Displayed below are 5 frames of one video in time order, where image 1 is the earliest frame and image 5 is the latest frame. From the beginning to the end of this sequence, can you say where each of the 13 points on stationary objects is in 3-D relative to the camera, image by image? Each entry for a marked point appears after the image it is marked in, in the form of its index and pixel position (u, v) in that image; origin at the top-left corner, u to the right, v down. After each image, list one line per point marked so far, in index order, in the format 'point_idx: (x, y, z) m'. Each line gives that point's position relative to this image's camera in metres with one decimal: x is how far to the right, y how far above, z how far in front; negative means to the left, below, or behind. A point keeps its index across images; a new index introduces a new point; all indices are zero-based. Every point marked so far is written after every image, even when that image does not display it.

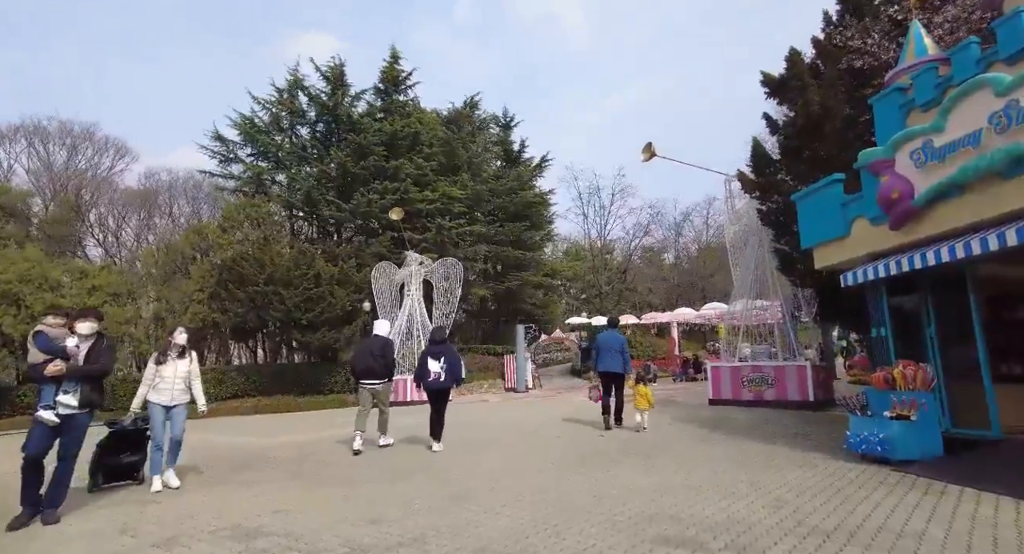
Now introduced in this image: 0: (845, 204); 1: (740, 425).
0: (+4.6, +1.0, +7.2) m
1: (+4.2, -2.7, +9.5) m
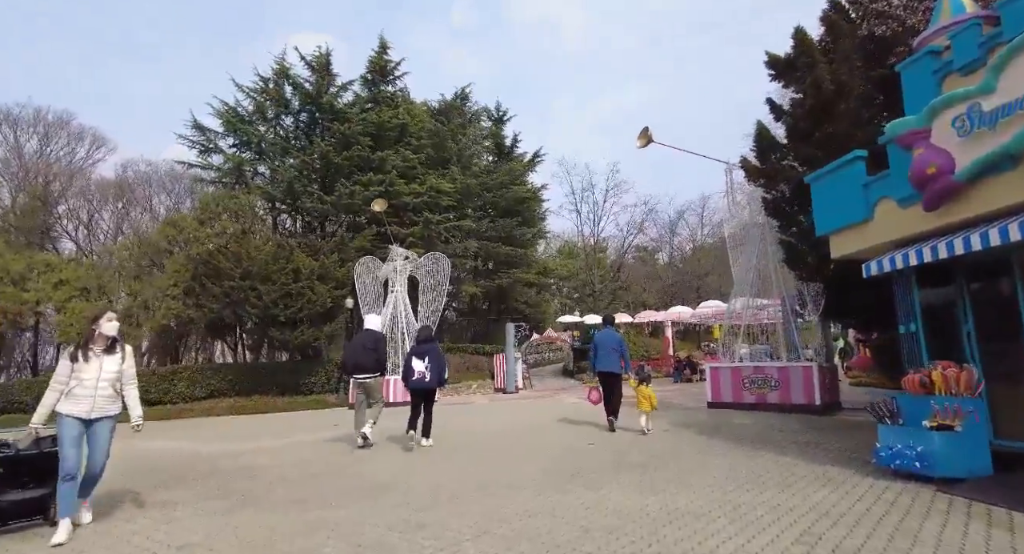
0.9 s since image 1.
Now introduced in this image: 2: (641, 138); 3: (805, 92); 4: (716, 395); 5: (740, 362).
0: (+4.4, +1.2, +6.3) m
1: (+3.9, -2.6, +8.7) m
2: (+3.2, +3.4, +12.4) m
3: (+5.1, +3.2, +8.9) m
4: (+4.9, -2.8, +12.3) m
5: (+5.4, -2.0, +11.9) m
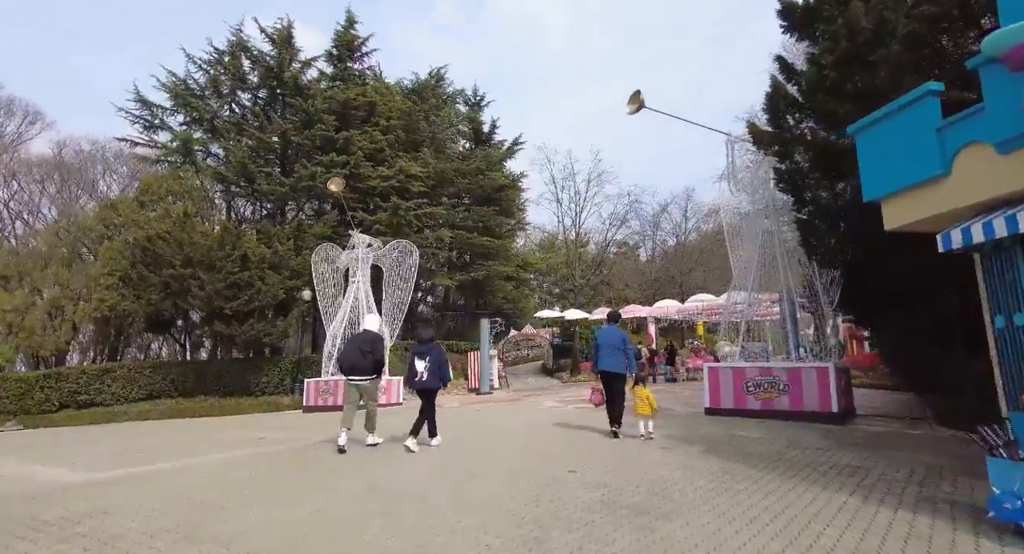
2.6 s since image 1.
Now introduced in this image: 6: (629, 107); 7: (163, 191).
0: (+4.0, +1.4, +4.8) m
1: (+3.4, -2.4, +7.1) m
2: (+2.5, +3.7, +10.7) m
3: (+4.6, +3.4, +7.3) m
4: (+4.3, -2.6, +10.8) m
5: (+4.7, -1.7, +10.4) m
6: (+2.4, +3.5, +10.5) m
7: (-13.5, +3.3, +19.6) m
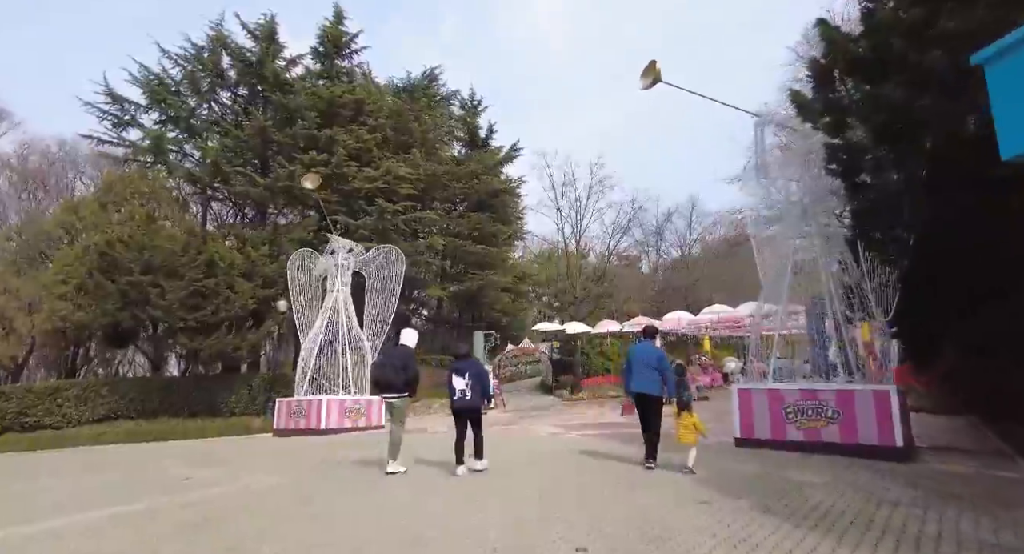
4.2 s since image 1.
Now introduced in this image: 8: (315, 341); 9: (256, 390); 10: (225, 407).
0: (+3.9, +1.5, +3.1) m
1: (+3.3, -2.3, +5.3) m
2: (+2.4, +3.6, +9.1) m
3: (+4.5, +3.5, +5.7) m
4: (+4.1, -2.7, +9.0) m
5: (+4.6, -1.8, +8.7) m
6: (+2.3, +3.4, +8.9) m
7: (-13.7, +3.0, +18.0) m
8: (-6.2, -2.0, +16.0) m
9: (-9.1, -4.0, +18.3) m
10: (-10.2, -4.6, +18.2) m
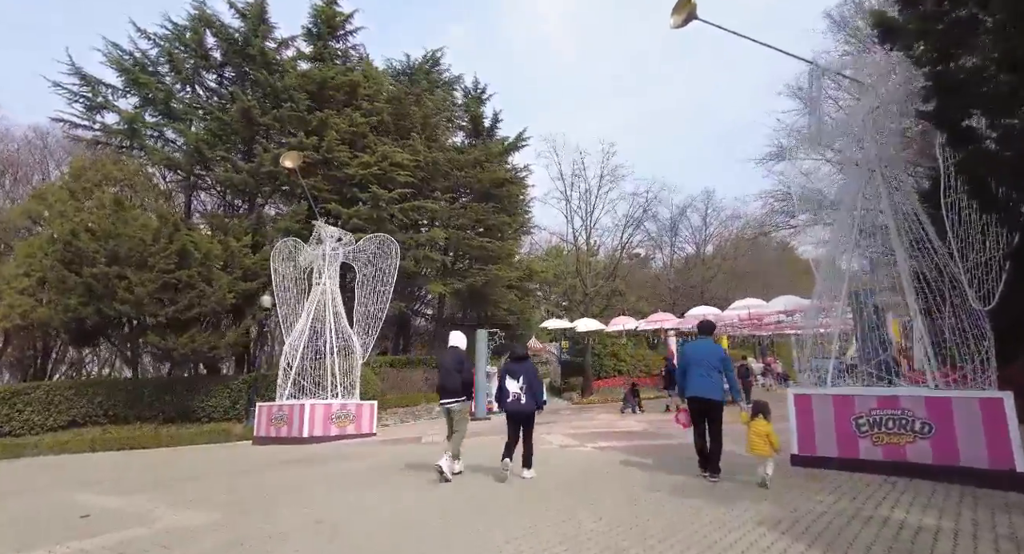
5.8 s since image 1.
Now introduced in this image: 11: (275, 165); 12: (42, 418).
0: (+3.8, +1.8, +1.4) m
1: (+3.3, -2.0, +3.6) m
2: (+2.4, +3.9, +7.5) m
3: (+4.5, +3.8, +4.0) m
4: (+4.2, -2.4, +7.3) m
5: (+4.6, -1.5, +6.9) m
6: (+2.3, +3.7, +7.2) m
7: (-13.5, +3.2, +16.6) m
8: (-6.0, -1.8, +14.4) m
9: (-8.9, -3.8, +16.7) m
10: (-10.0, -4.4, +16.6) m
11: (-8.6, +4.0, +18.7) m
12: (-14.0, -4.2, +15.2) m
